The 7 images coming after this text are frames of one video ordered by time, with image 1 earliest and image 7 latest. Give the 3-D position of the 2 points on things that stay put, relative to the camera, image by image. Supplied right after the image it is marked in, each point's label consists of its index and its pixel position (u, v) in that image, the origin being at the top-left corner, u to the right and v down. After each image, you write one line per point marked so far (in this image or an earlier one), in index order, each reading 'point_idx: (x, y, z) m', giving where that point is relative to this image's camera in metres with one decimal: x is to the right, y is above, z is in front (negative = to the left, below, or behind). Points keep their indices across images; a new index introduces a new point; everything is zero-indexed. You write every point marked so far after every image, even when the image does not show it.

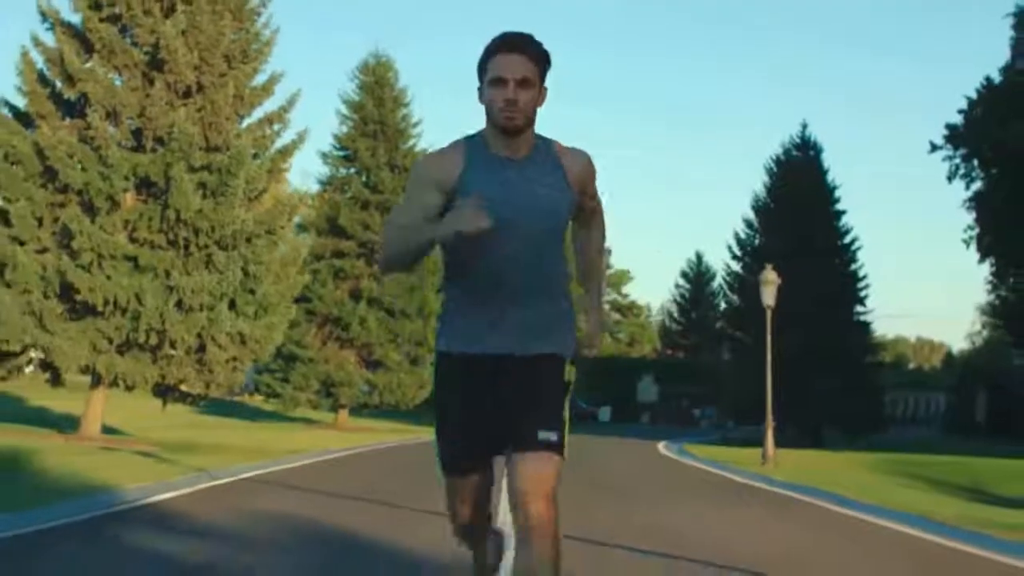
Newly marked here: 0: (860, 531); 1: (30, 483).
0: (+4.4, -3.0, +18.2) m
1: (-6.2, -2.5, +19.3) m
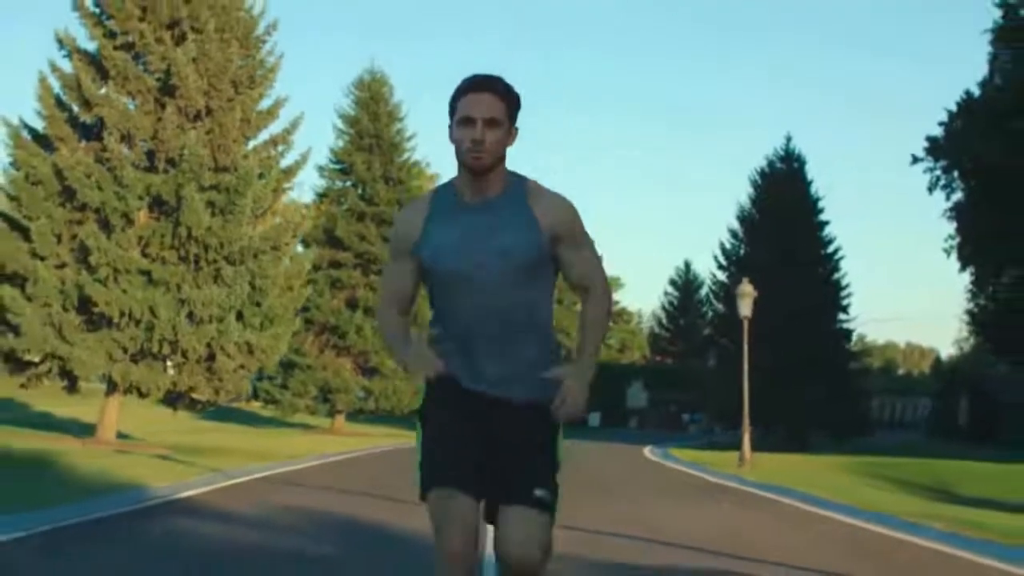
0: (+4.3, -3.2, +20.1) m
1: (-6.3, -2.7, +21.1) m
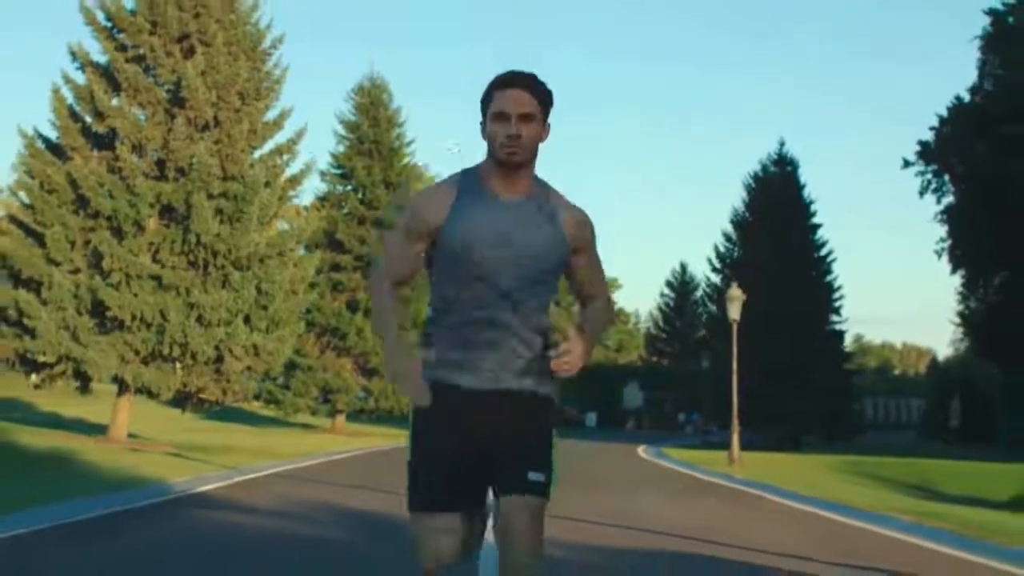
0: (+4.3, -3.3, +21.3) m
1: (-6.4, -2.8, +22.3) m
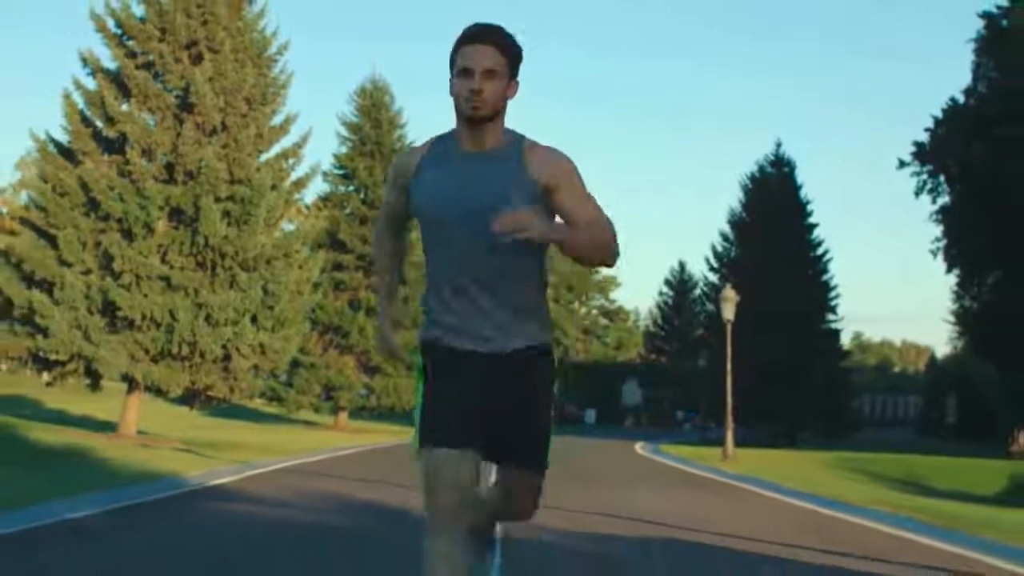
0: (+4.2, -3.4, +22.2) m
1: (-6.4, -2.9, +23.2) m
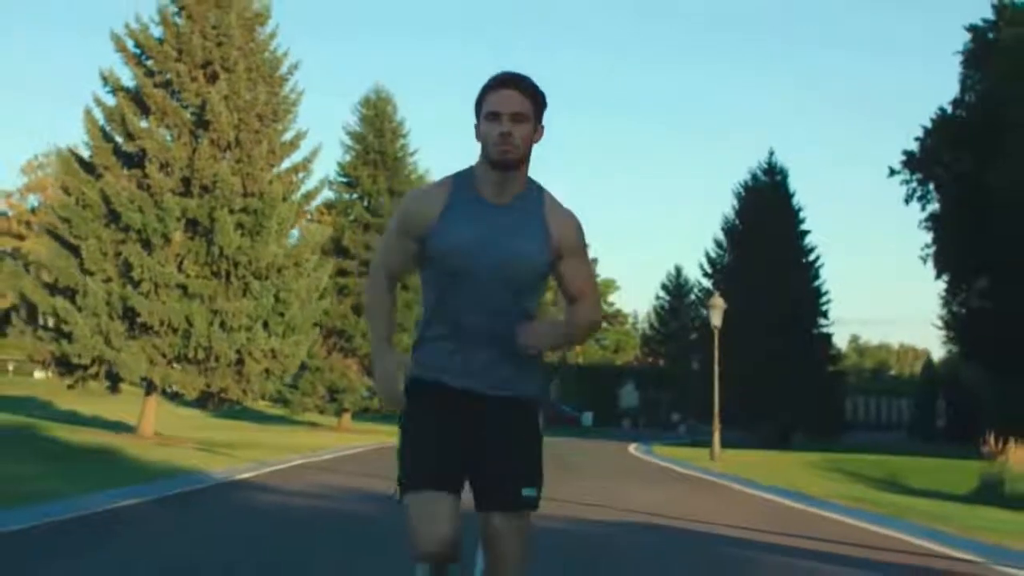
0: (+4.2, -3.6, +24.0) m
1: (-6.4, -3.0, +25.0) m
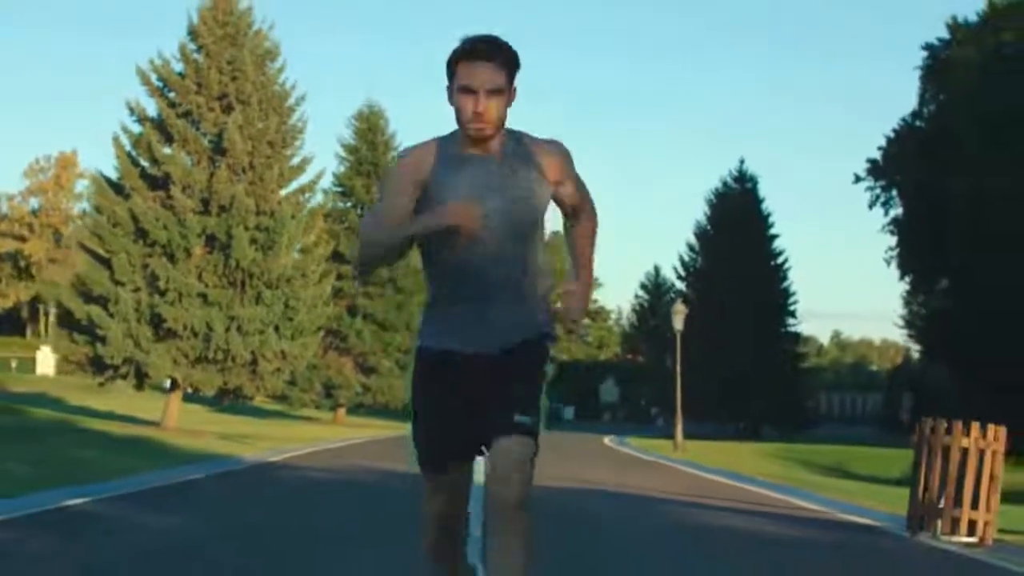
0: (+3.9, -3.8, +28.5) m
1: (-6.8, -3.3, +29.4) m
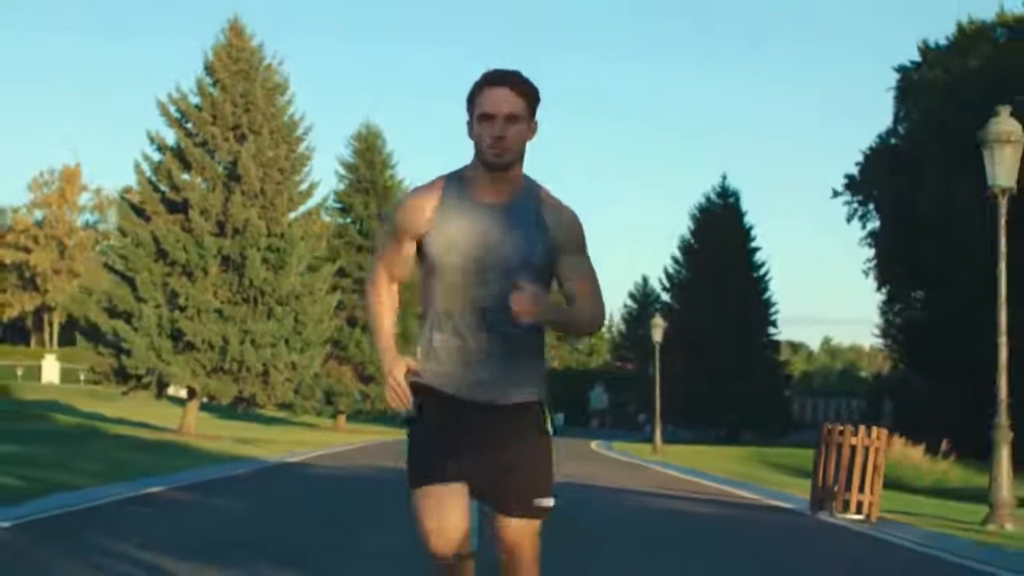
0: (+3.7, -4.2, +31.9) m
1: (-6.9, -3.7, +32.7) m
